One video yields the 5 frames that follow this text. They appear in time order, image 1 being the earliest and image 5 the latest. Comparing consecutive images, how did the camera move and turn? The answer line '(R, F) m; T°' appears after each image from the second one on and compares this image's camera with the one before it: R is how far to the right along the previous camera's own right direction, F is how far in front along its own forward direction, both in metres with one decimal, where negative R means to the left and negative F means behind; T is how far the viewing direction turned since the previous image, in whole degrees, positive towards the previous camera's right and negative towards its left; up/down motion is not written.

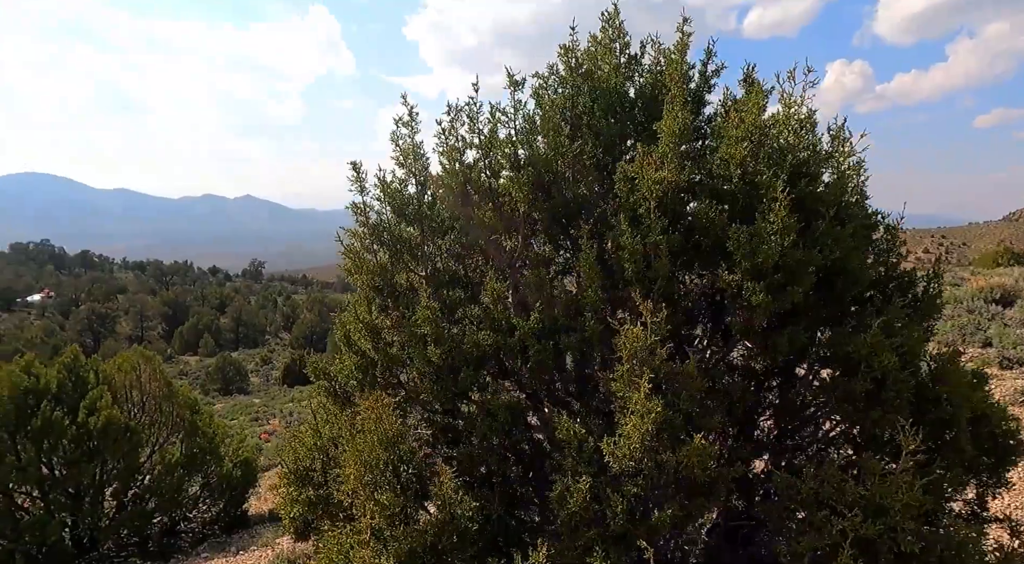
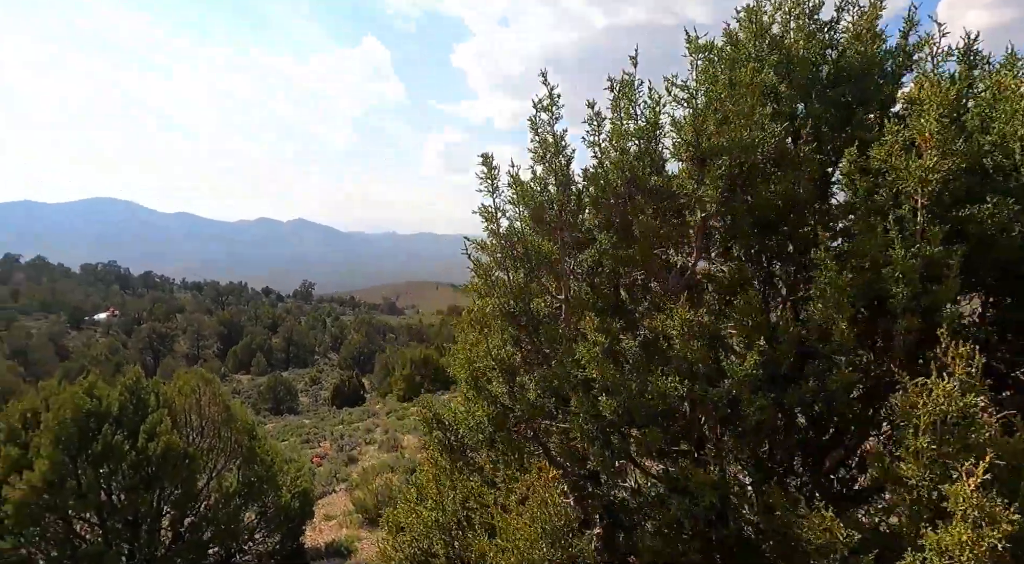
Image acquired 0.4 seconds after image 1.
(-0.5, +0.7) m; -4°
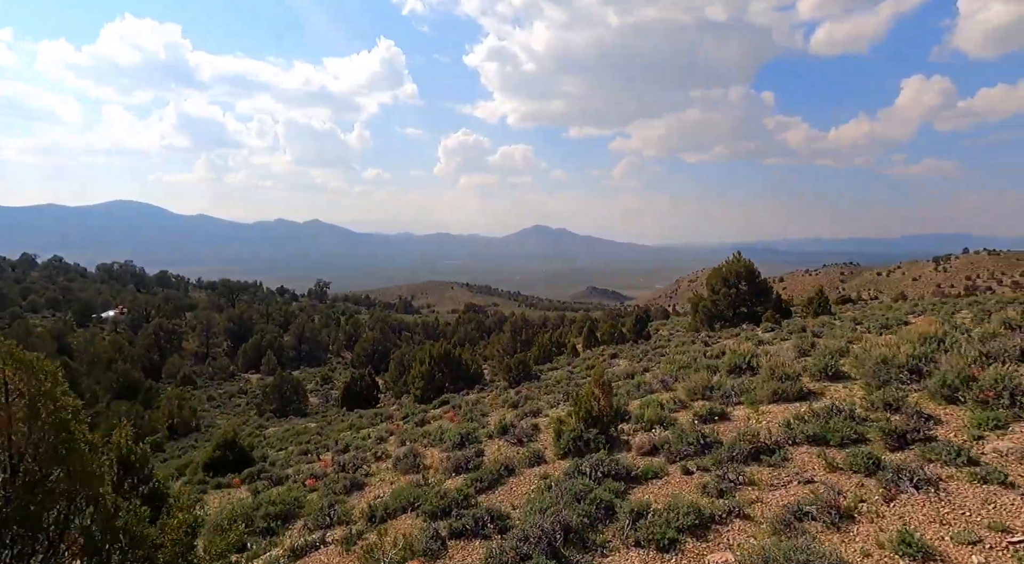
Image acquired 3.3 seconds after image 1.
(-1.3, +6.8) m; -1°
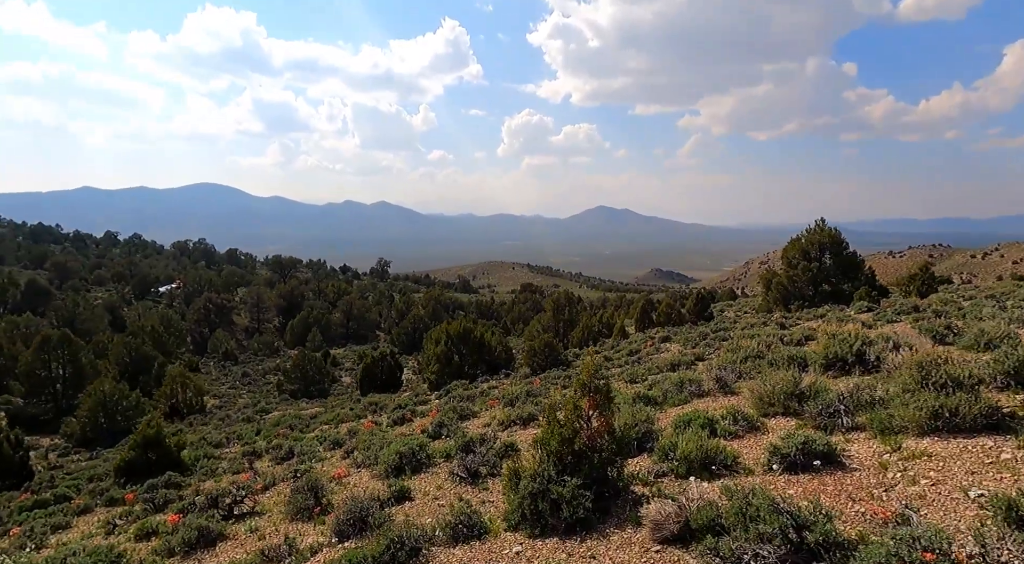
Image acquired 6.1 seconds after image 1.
(+1.9, +7.5) m; -5°
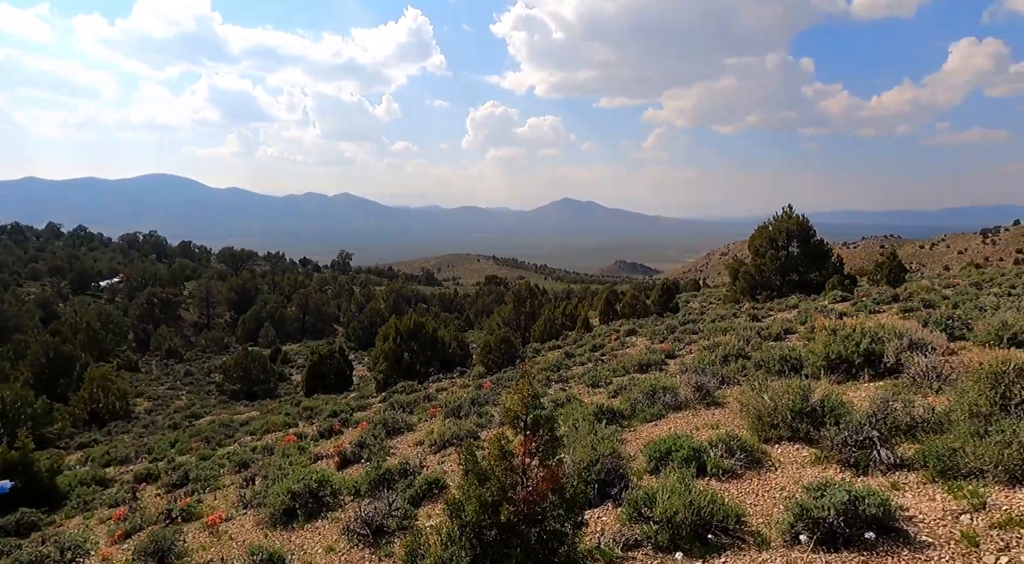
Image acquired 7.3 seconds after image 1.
(+0.6, +3.0) m; +3°
